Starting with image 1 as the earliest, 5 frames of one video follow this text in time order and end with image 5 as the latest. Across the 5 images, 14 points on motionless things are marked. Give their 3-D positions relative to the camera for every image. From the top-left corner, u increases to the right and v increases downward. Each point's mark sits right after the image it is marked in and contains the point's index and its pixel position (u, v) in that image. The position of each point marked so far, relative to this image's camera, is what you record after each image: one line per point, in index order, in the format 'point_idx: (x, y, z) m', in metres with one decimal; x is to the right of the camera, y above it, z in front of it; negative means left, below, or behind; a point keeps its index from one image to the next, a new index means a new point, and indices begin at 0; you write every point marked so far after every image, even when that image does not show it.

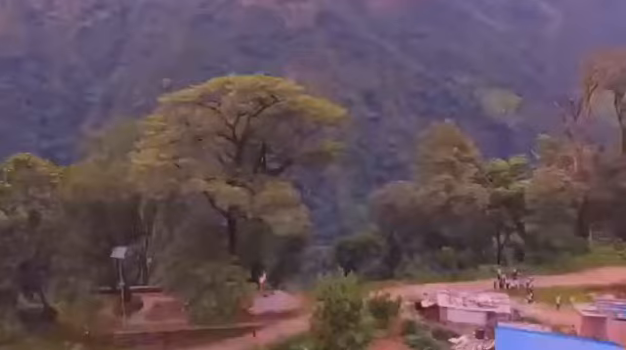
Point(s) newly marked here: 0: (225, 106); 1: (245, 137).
0: (-1.8, +1.4, +14.8) m
1: (-1.5, +0.8, +15.3) m
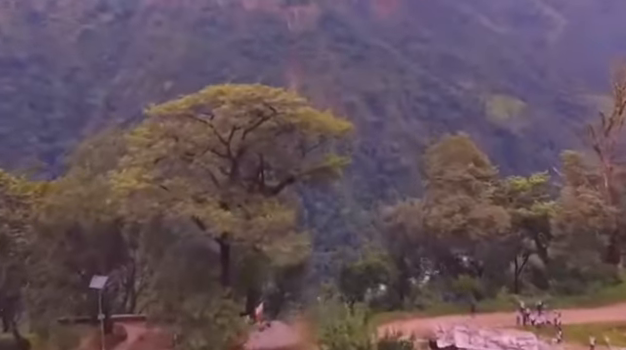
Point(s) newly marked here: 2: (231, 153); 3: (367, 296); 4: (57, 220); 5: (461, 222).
0: (-1.8, +1.0, +13.2) m
1: (-1.4, +0.4, +13.7) m
2: (-1.6, +0.4, +13.6) m
3: (+1.2, -2.7, +15.6) m
4: (-5.1, -0.9, +14.0) m
5: (+3.2, -1.0, +15.4) m
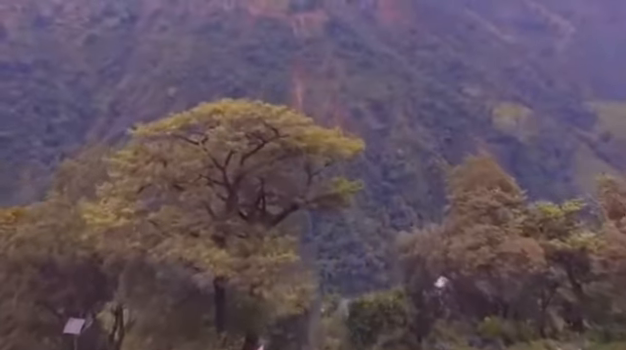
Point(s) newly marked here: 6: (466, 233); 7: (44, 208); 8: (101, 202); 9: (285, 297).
0: (-1.6, +0.5, +11.5) m
1: (-1.3, -0.1, +12.0) m
2: (-1.4, -0.1, +11.9) m
3: (+1.4, -3.2, +13.8) m
4: (-5.0, -1.4, +12.3) m
5: (+3.4, -1.6, +13.6) m
6: (+3.1, -1.2, +14.3) m
7: (-5.1, -0.6, +13.3) m
8: (-3.6, -0.5, +12.1) m
9: (-0.4, -1.8, +10.9) m
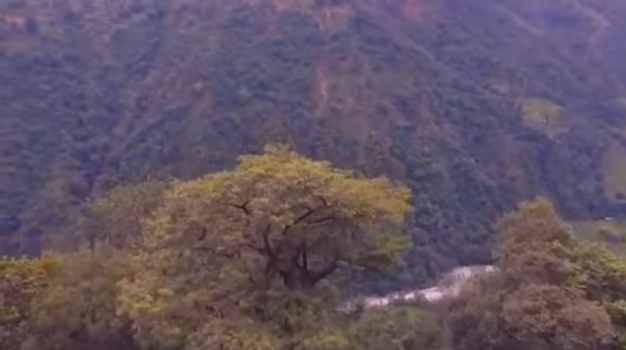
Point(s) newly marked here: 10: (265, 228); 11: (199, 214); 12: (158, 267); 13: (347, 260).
0: (-0.9, -0.5, +10.6) m
1: (-0.5, -1.1, +11.1) m
2: (-0.7, -1.1, +11.0) m
3: (+2.2, -4.3, +12.9) m
4: (-4.2, -2.4, +11.6) m
5: (+4.2, -2.6, +12.6) m
6: (+3.9, -2.2, +13.3) m
7: (-4.2, -1.6, +12.5) m
8: (-2.9, -1.5, +11.3) m
9: (+0.3, -2.9, +10.0) m
10: (-0.7, -0.7, +10.8) m
11: (-1.8, -0.6, +10.9) m
12: (-2.4, -1.3, +10.8) m
13: (+0.6, -1.5, +11.6) m
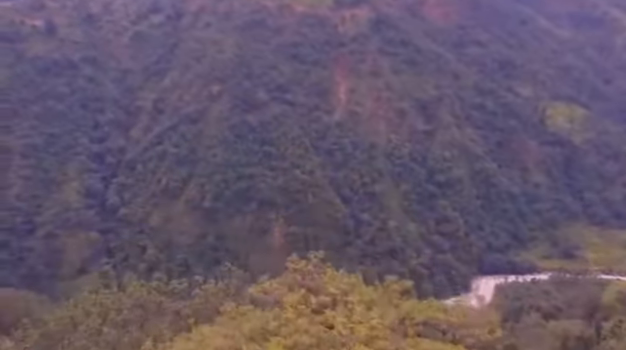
0: (-1.1, -1.1, +5.6) m
1: (-0.7, -1.6, +6.1) m
2: (-0.9, -1.7, +6.0) m
3: (+2.0, -4.8, +7.8) m
4: (-4.4, -2.9, +6.6) m
5: (+4.0, -3.2, +7.4) m
6: (+3.7, -2.8, +8.1) m
7: (-4.4, -2.2, +7.6) m
8: (-3.1, -2.0, +6.4) m
9: (0.0, -3.4, +4.9) m
10: (-0.9, -1.3, +5.7) m
11: (-2.0, -1.1, +5.9) m
12: (-2.6, -1.9, +5.8) m
13: (+0.4, -2.0, +6.6) m
